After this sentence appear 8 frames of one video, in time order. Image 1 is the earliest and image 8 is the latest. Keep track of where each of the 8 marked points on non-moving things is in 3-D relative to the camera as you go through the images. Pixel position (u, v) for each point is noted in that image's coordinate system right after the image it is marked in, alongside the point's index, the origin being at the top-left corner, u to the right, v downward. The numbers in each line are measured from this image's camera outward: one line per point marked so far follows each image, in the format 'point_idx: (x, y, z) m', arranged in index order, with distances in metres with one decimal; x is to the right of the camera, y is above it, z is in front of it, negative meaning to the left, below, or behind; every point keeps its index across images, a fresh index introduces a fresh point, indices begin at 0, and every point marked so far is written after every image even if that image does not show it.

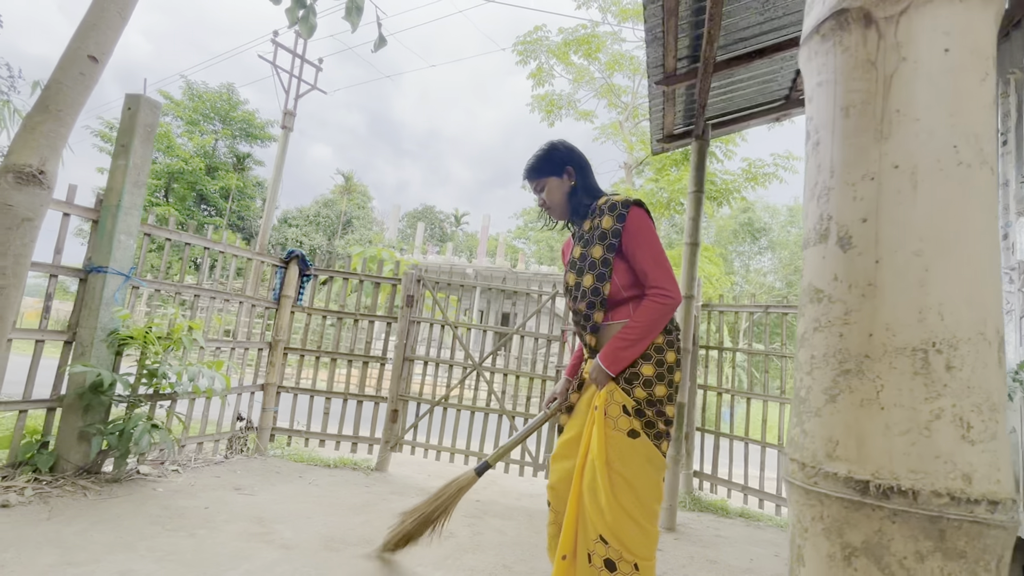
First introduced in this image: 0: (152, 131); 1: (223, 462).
0: (-2.4, +1.0, +3.1) m
1: (-2.3, -1.4, +3.7) m
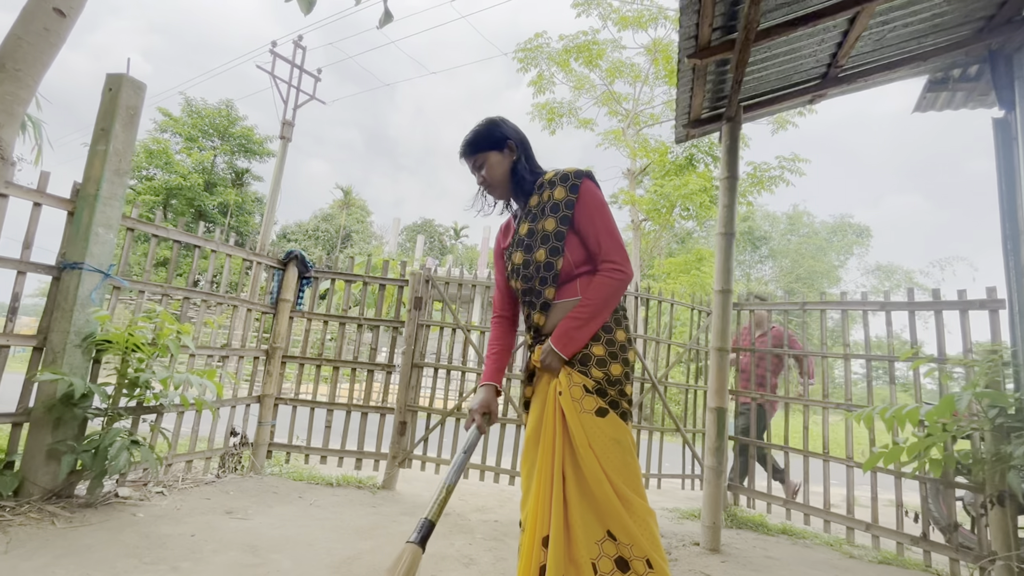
0: (-2.2, +1.0, +2.9) m
1: (-2.1, -1.4, +3.4) m
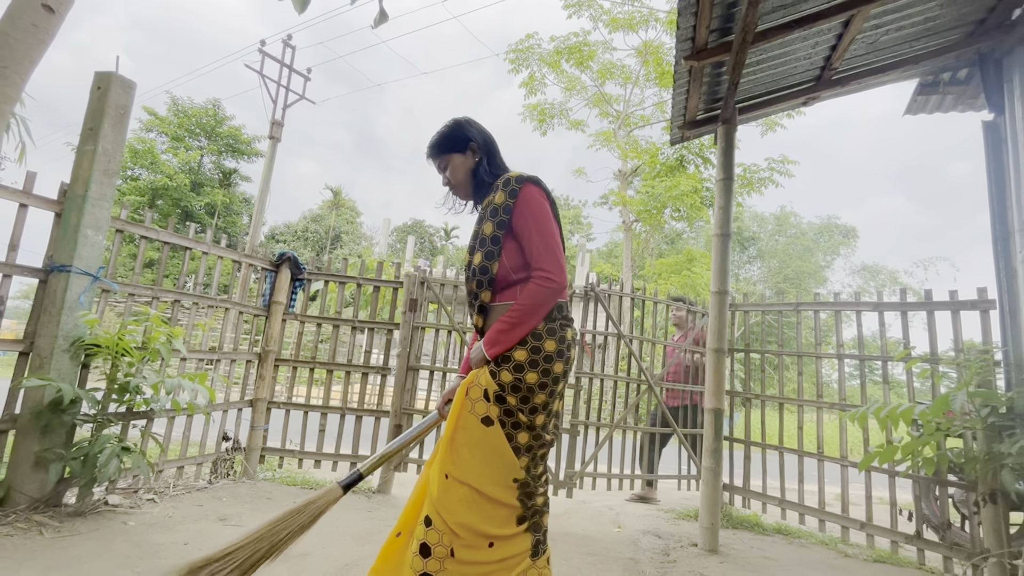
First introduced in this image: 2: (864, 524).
0: (-2.3, +1.0, +2.8) m
1: (-2.1, -1.4, +3.3) m
2: (+2.5, -1.7, +3.4) m
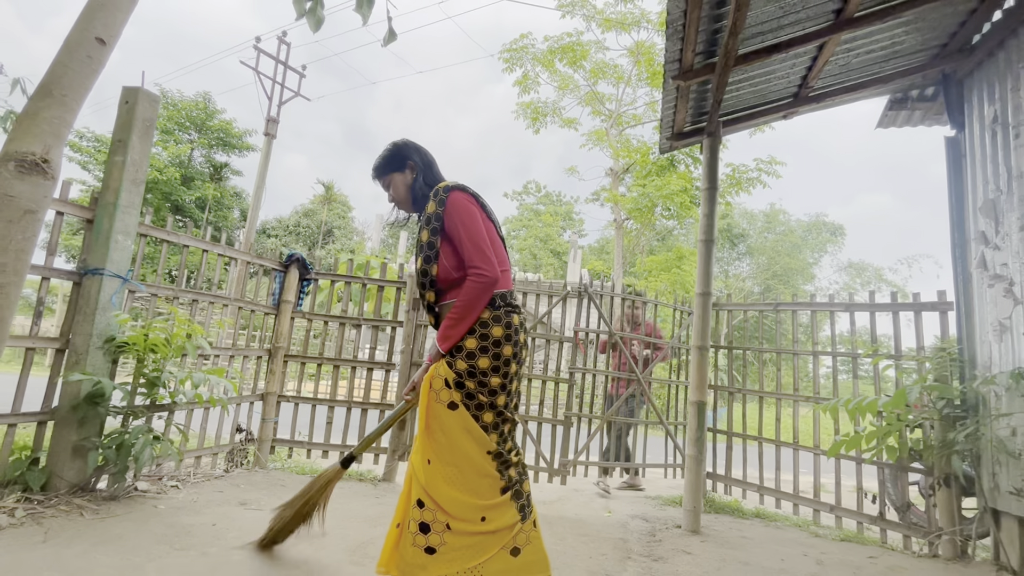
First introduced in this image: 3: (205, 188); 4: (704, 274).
0: (-2.2, +1.0, +3.0) m
1: (-2.1, -1.4, +3.5) m
2: (+2.5, -1.7, +3.7) m
3: (-11.0, +3.6, +17.3) m
4: (+1.4, +0.1, +3.6) m
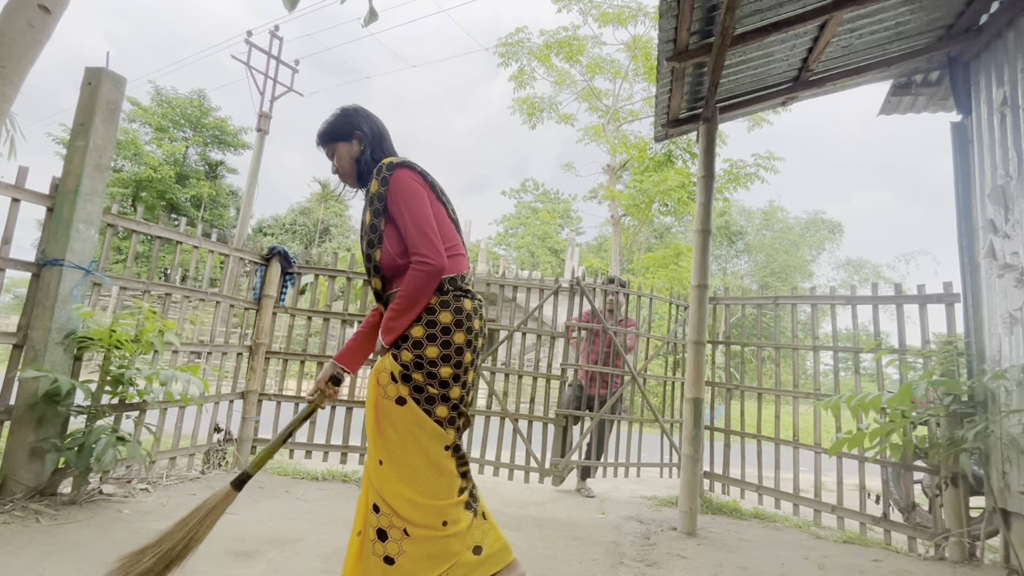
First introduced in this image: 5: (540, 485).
0: (-2.3, +1.1, +2.8) m
1: (-2.2, -1.3, +3.4) m
2: (+2.4, -1.6, +3.6) m
3: (-11.1, +3.7, +17.1) m
4: (+1.4, +0.2, +3.5) m
5: (+0.3, -1.8, +4.4) m
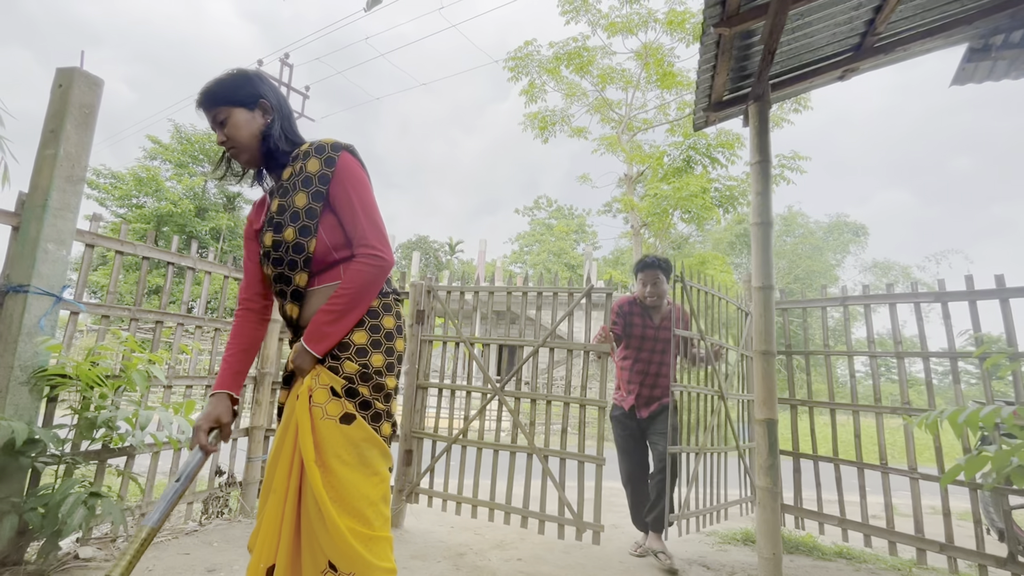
0: (-2.2, +0.9, +2.5) m
1: (-1.9, -1.5, +3.0) m
2: (+2.7, -1.6, +3.0) m
3: (-10.6, +2.6, +17.2) m
4: (+1.6, +0.1, +3.0) m
5: (+0.6, -1.9, +3.9) m
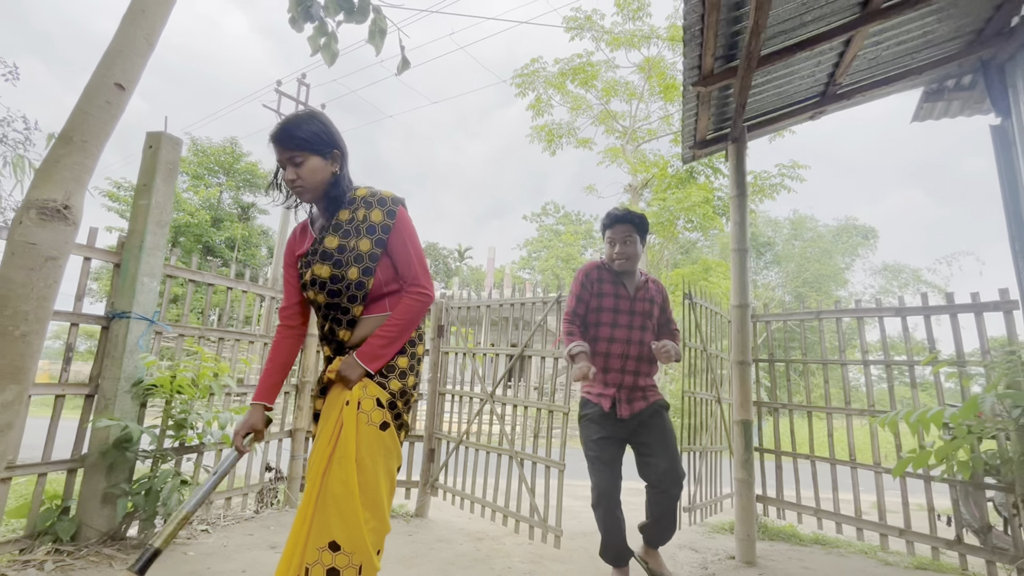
0: (-2.1, +0.8, +3.0) m
1: (-1.9, -1.7, +3.5) m
2: (+2.8, -1.7, +3.4) m
3: (-10.3, +2.2, +17.8) m
4: (+1.6, 0.0, +3.4) m
5: (+0.7, -2.0, +4.3) m
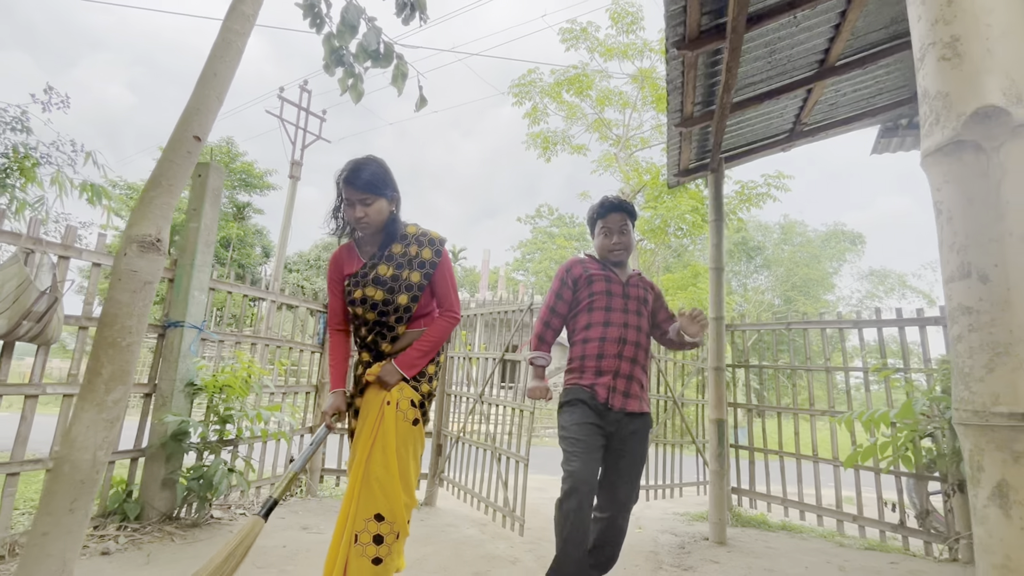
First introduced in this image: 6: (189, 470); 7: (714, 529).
0: (-2.1, +0.7, +3.4) m
1: (-1.9, -1.7, +3.9) m
2: (+2.8, -1.9, +3.9) m
3: (-10.5, +2.2, +18.1) m
4: (+1.7, -0.1, +3.9) m
5: (+0.7, -2.1, +4.7) m
6: (-2.1, -1.2, +3.1) m
7: (+1.5, -1.9, +3.7) m
